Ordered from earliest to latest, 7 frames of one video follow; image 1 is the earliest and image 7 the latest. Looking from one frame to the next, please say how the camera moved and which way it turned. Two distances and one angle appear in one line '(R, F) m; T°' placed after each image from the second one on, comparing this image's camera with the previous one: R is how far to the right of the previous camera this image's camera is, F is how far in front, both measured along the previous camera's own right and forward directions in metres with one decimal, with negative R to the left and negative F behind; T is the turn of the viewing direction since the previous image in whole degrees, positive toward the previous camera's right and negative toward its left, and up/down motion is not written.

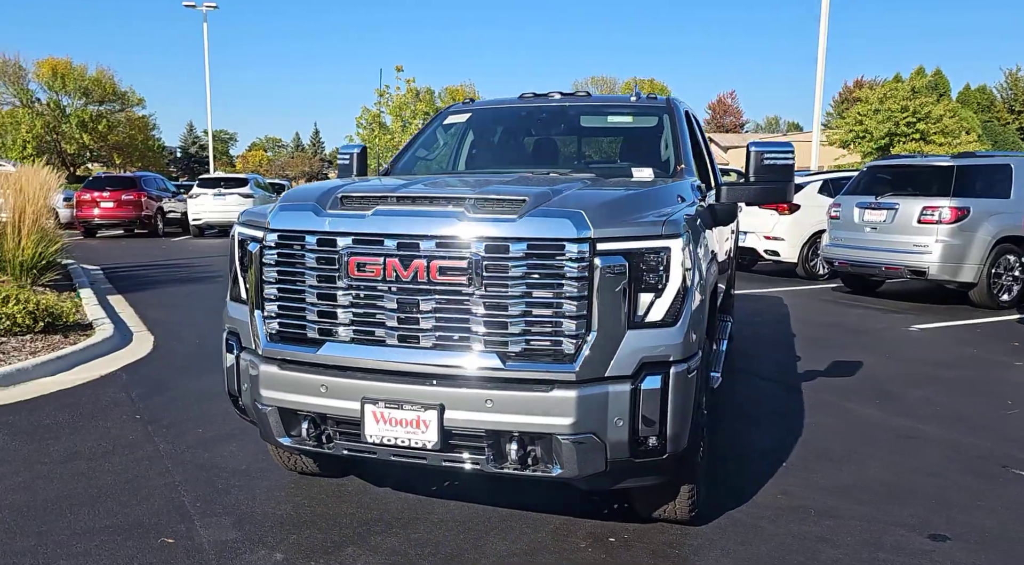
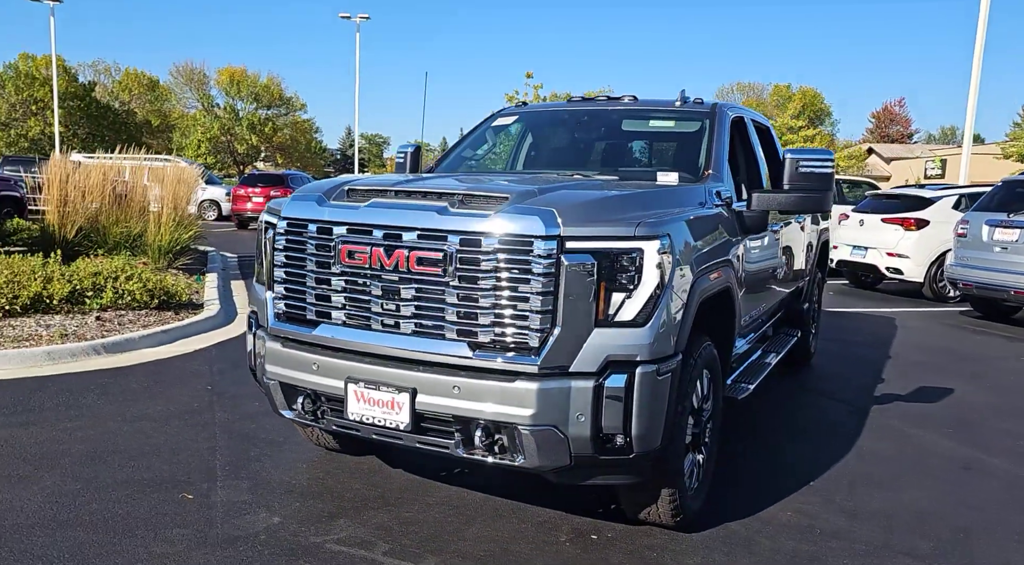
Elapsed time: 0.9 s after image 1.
(+0.7, -0.1) m; -10°
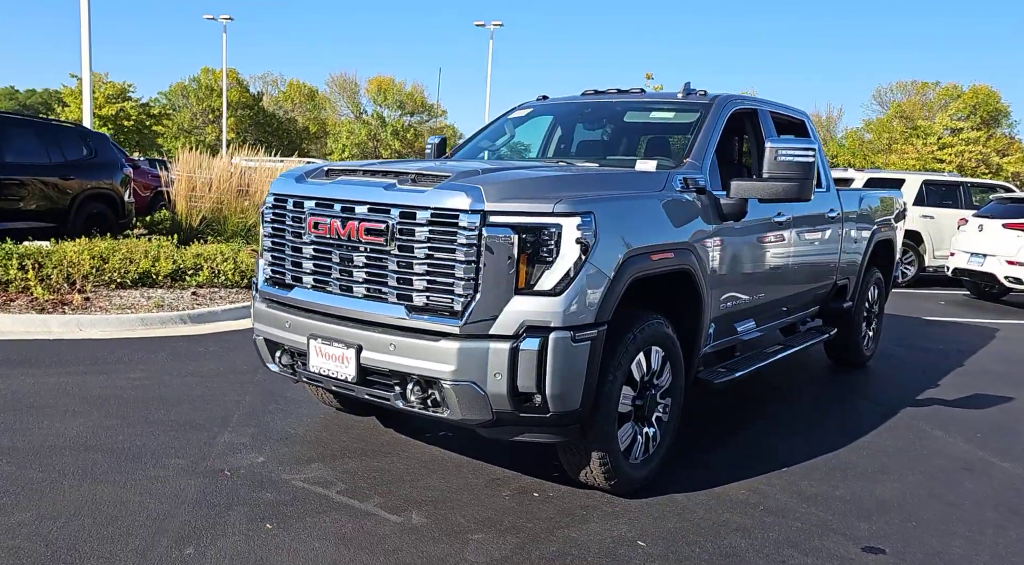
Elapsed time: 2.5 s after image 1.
(+1.0, -0.3) m; -10°
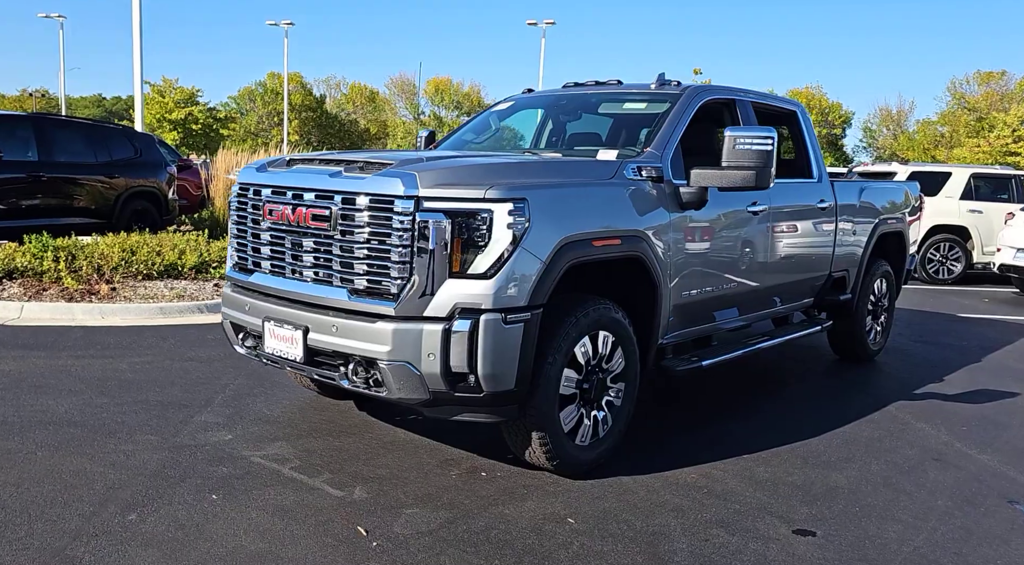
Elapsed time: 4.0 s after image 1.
(+0.6, -0.1) m; -5°
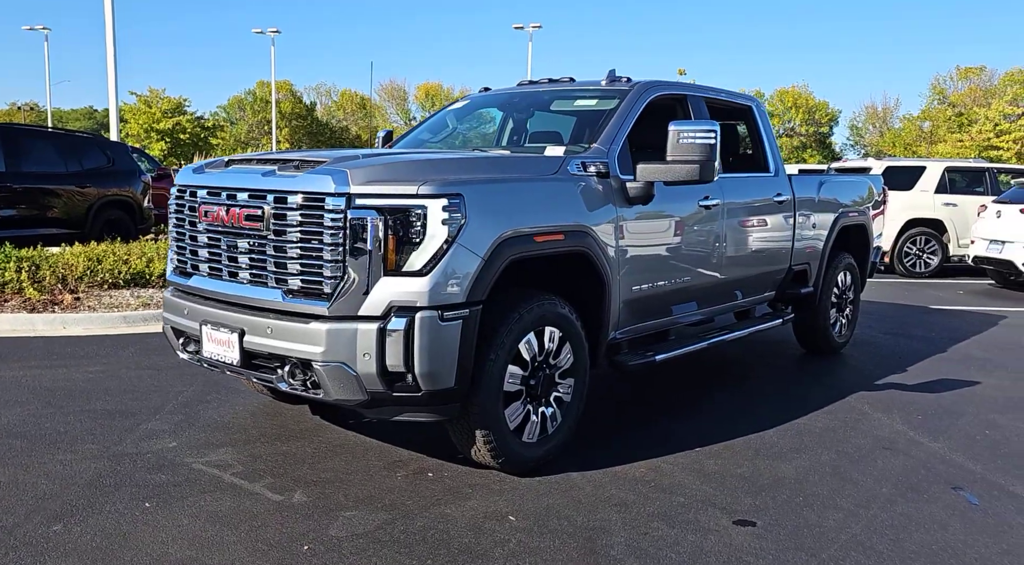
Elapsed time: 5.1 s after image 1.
(+0.3, 0.0) m; 0°
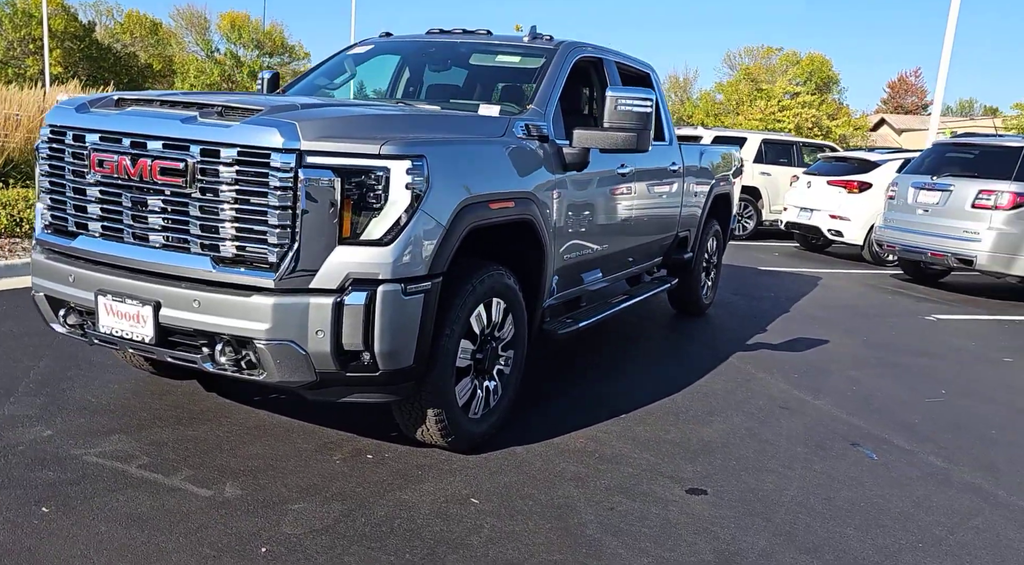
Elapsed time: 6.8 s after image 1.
(-0.7, +0.3) m; +14°
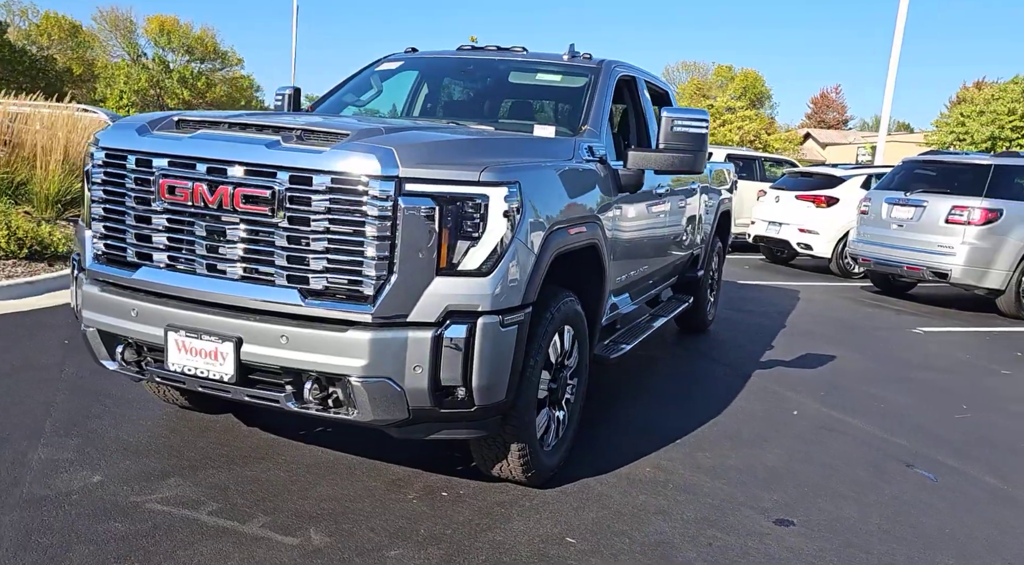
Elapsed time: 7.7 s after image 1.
(-0.7, +0.1) m; +5°
